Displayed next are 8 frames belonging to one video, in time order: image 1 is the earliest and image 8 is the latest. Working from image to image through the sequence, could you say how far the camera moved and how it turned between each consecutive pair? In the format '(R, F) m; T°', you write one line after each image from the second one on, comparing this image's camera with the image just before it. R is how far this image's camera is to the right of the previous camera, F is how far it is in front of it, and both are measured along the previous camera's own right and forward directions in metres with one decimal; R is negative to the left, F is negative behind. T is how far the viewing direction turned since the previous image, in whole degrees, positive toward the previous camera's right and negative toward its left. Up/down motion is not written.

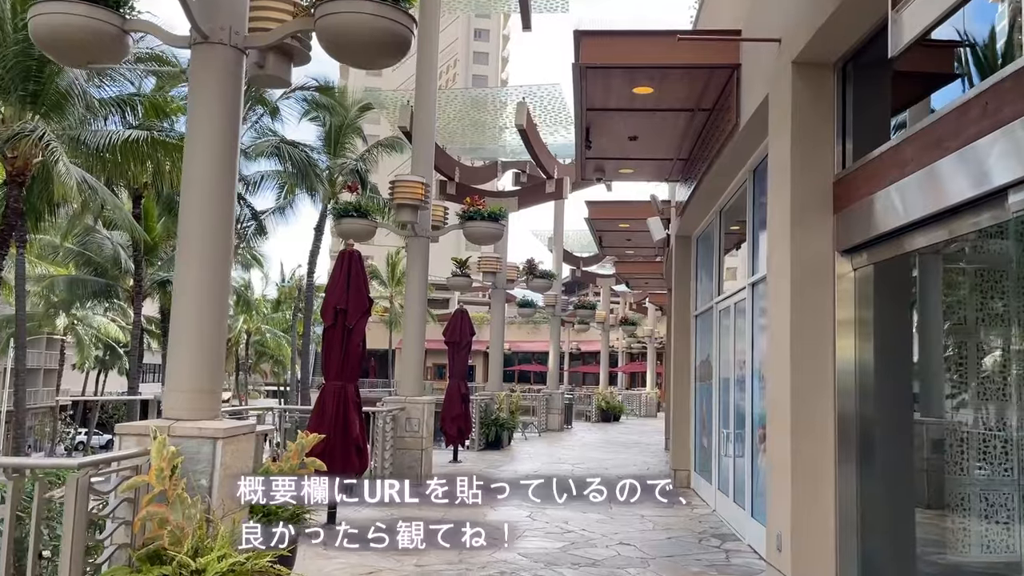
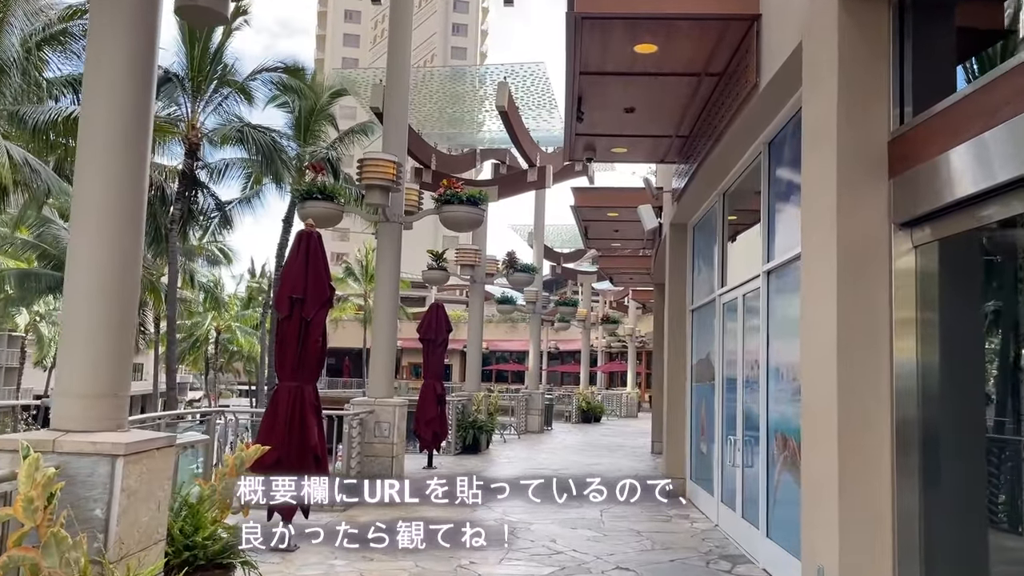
(0.0, +0.9) m; +2°
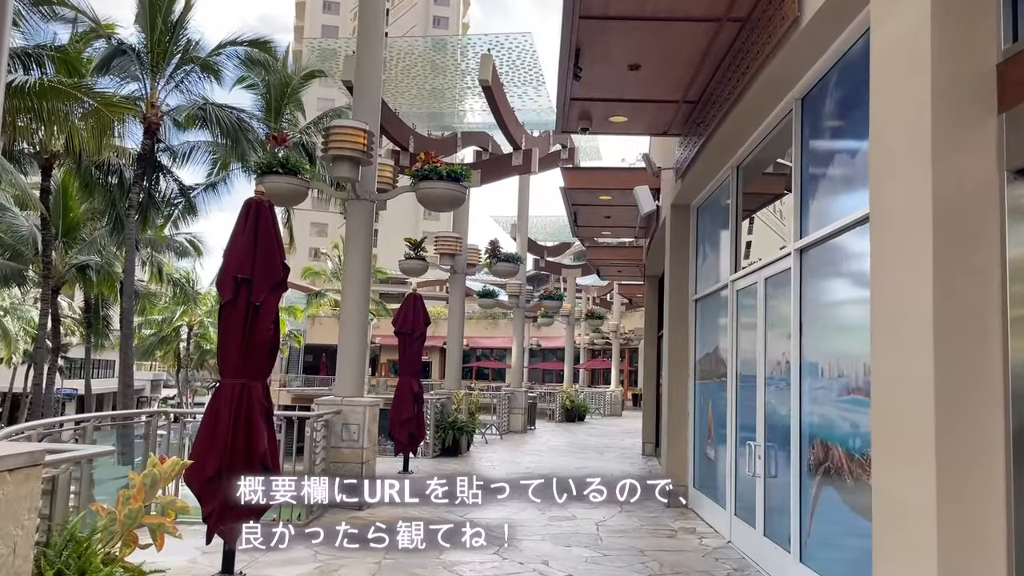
(0.0, +1.0) m; +1°
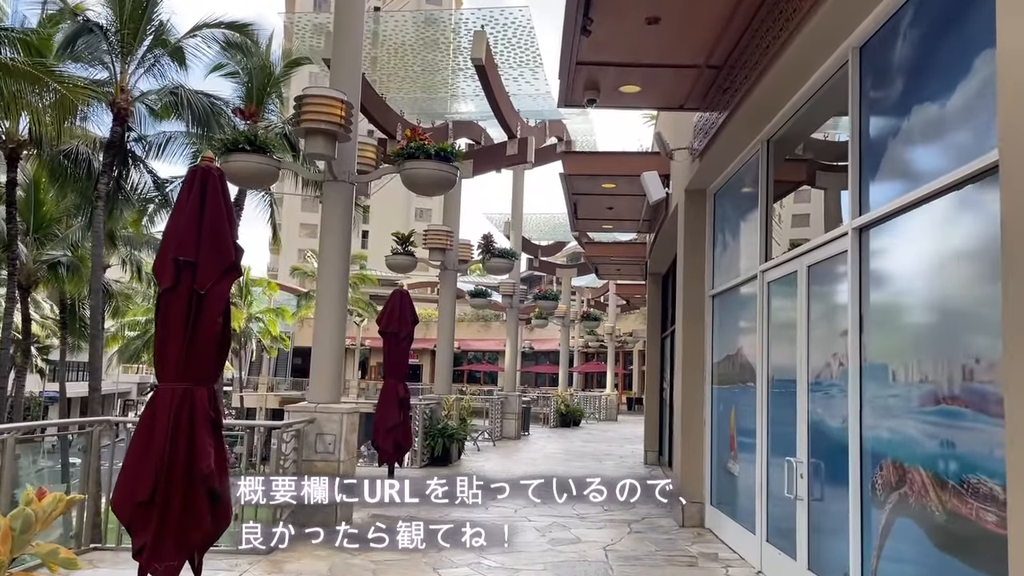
(0.0, +0.9) m; +1°
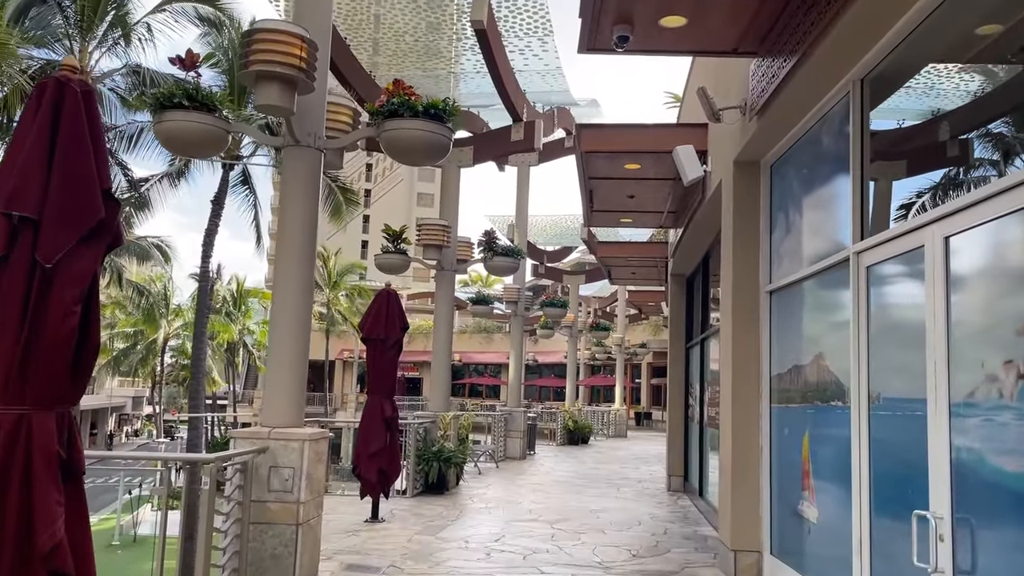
(0.0, +1.5) m; 0°
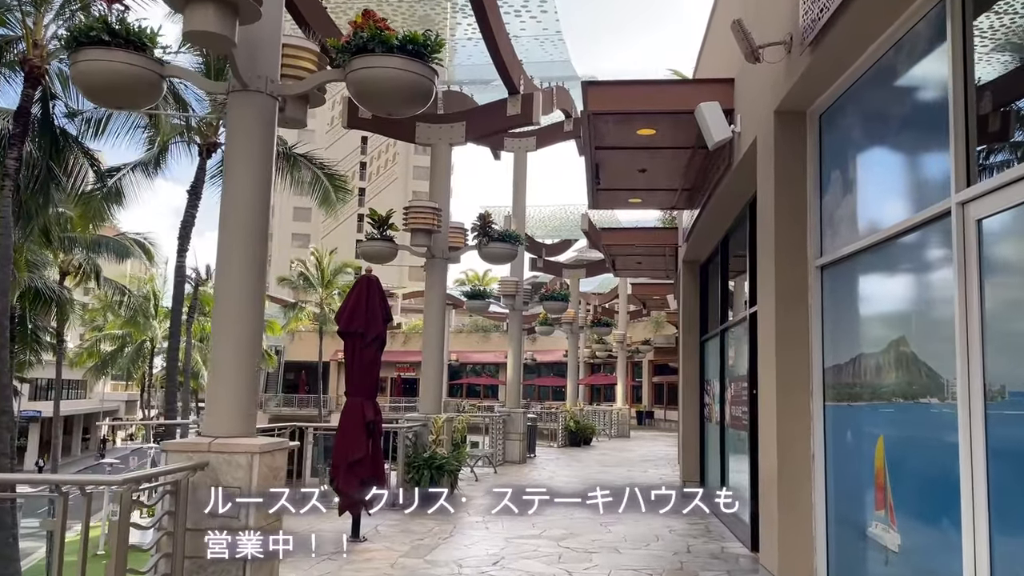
(0.0, +1.1) m; 0°
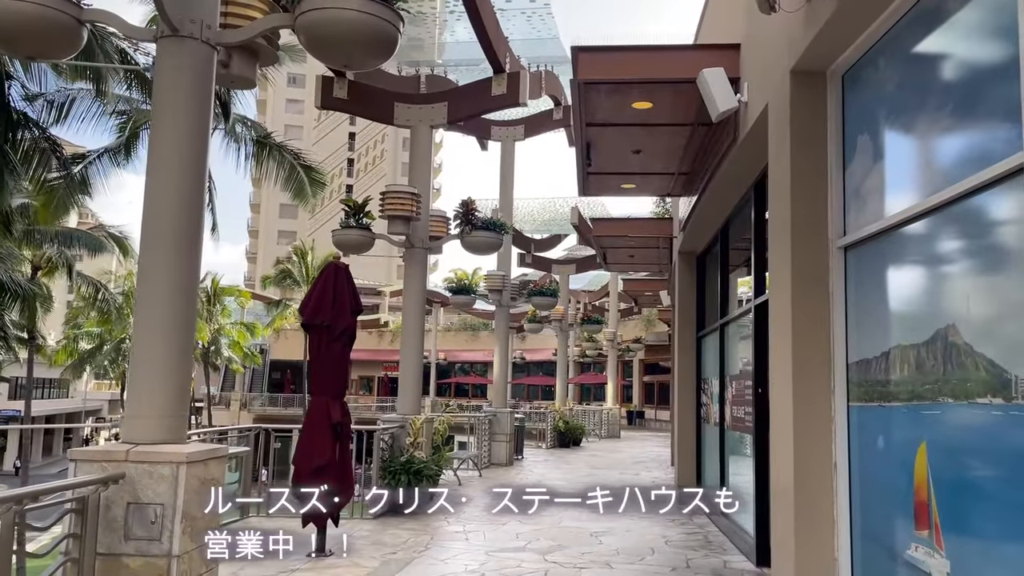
(+0.1, +0.7) m; +1°
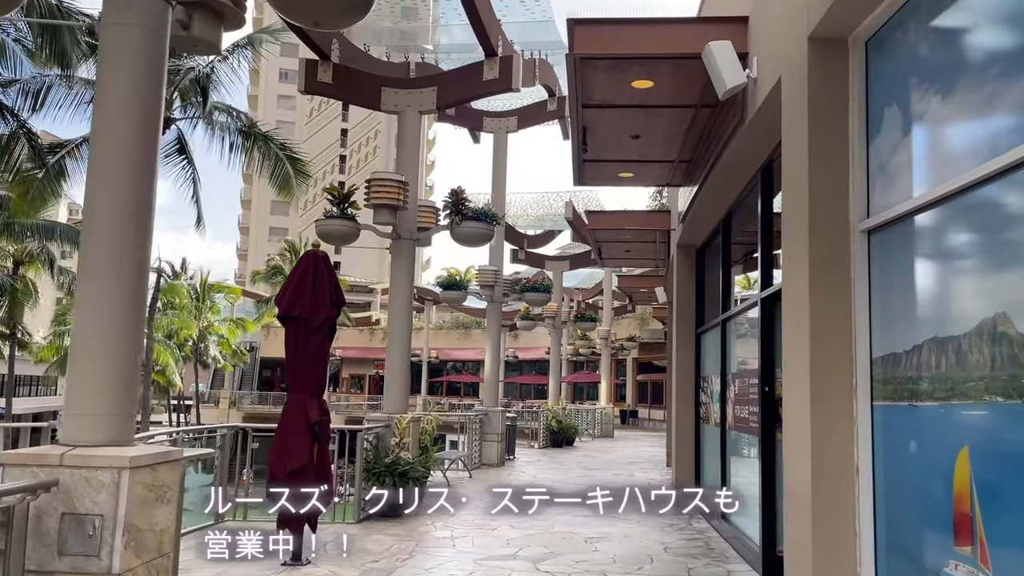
(0.0, +0.4) m; +1°
